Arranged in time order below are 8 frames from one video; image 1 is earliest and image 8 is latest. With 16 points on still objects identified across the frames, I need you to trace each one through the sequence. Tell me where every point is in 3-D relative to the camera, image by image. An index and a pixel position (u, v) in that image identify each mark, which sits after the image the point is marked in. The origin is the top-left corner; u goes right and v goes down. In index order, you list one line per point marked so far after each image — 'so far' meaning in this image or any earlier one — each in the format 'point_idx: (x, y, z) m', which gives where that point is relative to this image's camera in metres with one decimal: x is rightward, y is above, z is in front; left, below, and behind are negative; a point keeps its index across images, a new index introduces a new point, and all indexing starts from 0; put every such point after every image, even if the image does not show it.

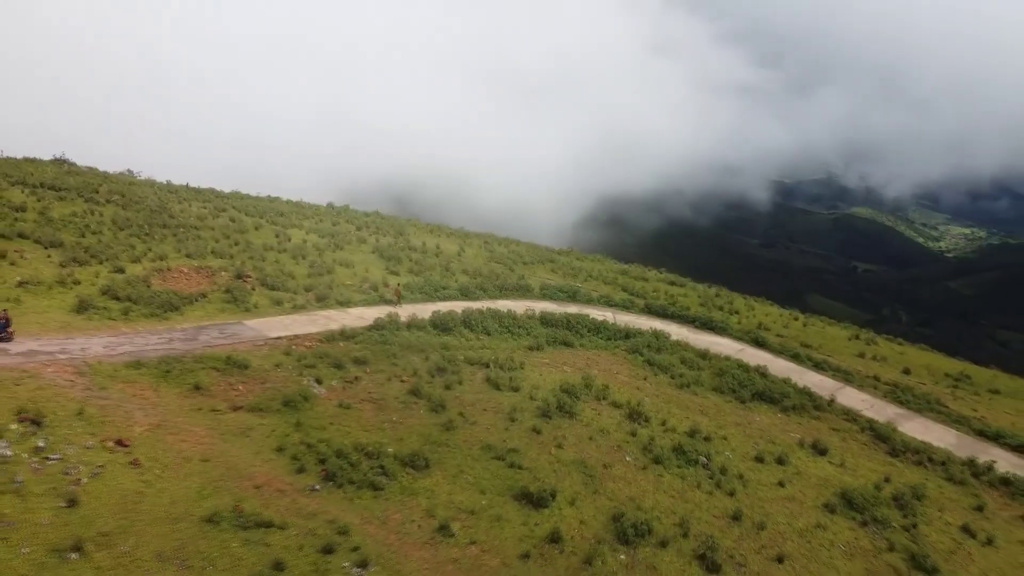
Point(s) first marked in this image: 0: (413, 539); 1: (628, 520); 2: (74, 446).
0: (-2.1, -5.4, +17.5) m
1: (+2.8, -5.6, +19.4) m
2: (-10.0, -3.6, +18.6) m
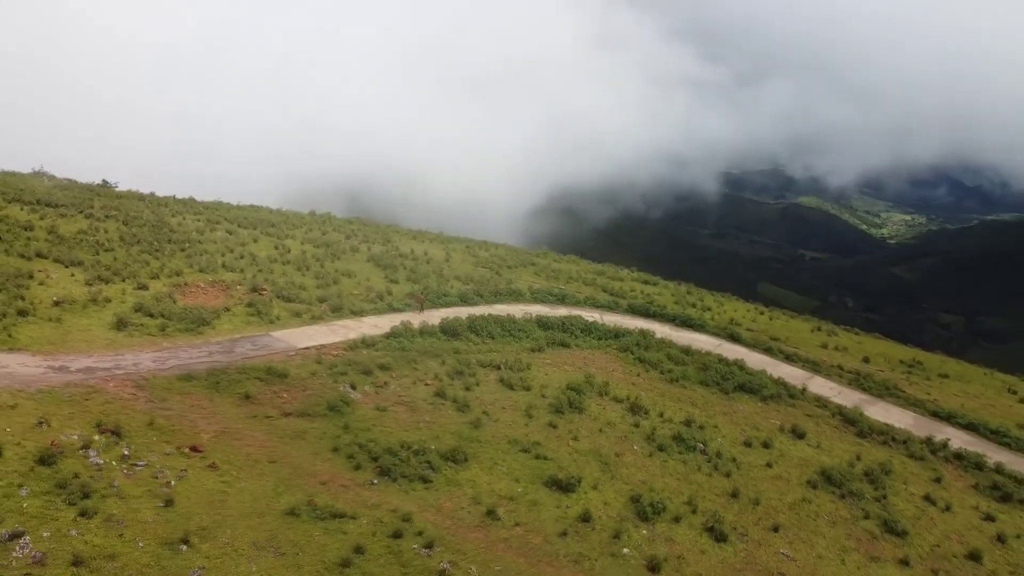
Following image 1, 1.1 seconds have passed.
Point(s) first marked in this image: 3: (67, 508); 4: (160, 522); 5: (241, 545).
0: (-1.1, -5.8, +20.1) m
1: (+3.7, -5.8, +22.3) m
2: (-9.1, -4.2, +20.8) m
3: (-9.9, -4.9, +18.0) m
4: (-7.9, -5.2, +18.1) m
5: (-5.9, -5.6, +17.8) m
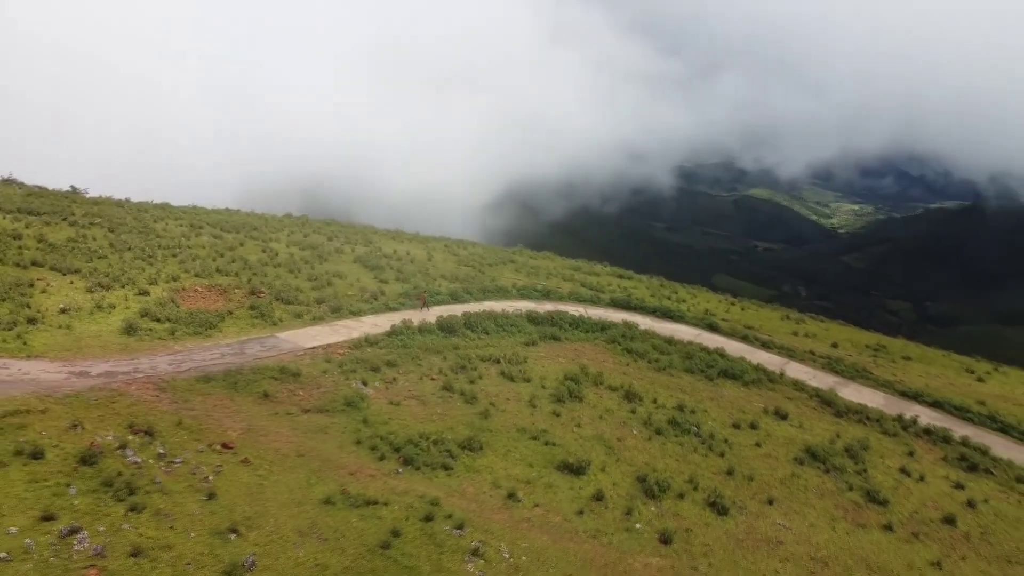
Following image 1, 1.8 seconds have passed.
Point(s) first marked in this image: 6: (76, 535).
0: (-0.5, -5.7, +21.5) m
1: (+4.1, -5.7, +23.9) m
2: (-8.6, -4.3, +21.7) m
3: (-9.2, -5.0, +18.9) m
4: (-7.2, -5.3, +19.2) m
5: (-5.3, -5.7, +19.0) m
6: (-9.5, -5.4, +17.7) m
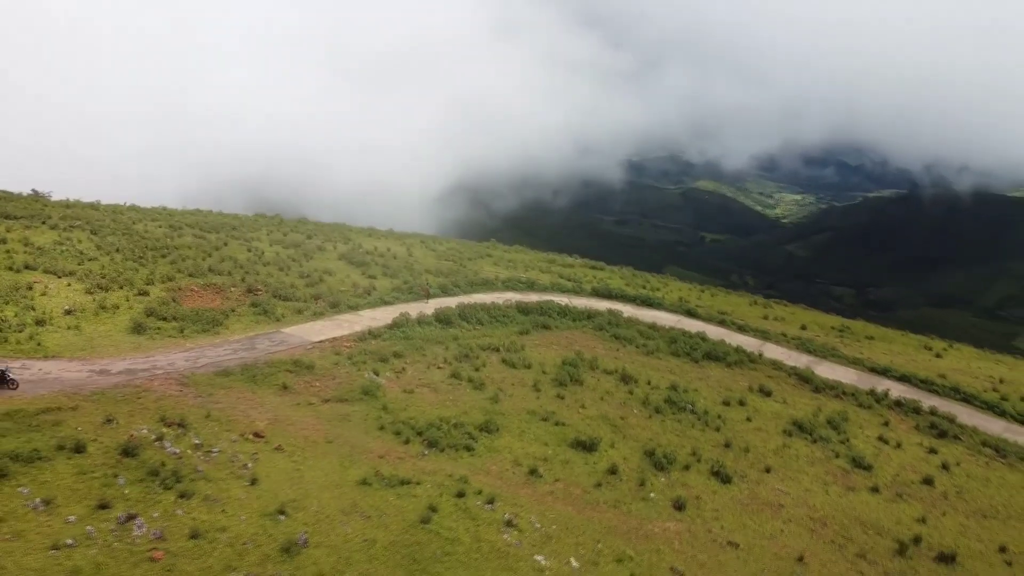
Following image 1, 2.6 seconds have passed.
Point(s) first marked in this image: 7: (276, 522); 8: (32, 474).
0: (+0.1, -5.4, +22.8) m
1: (+4.6, -5.2, +25.5) m
2: (-8.0, -4.2, +22.5) m
3: (-8.4, -4.9, +19.7) m
4: (-6.4, -5.2, +20.1) m
5: (-4.5, -5.5, +20.0) m
6: (-8.6, -5.3, +18.5) m
7: (-5.6, -5.5, +19.3) m
8: (-11.6, -4.5, +19.6) m
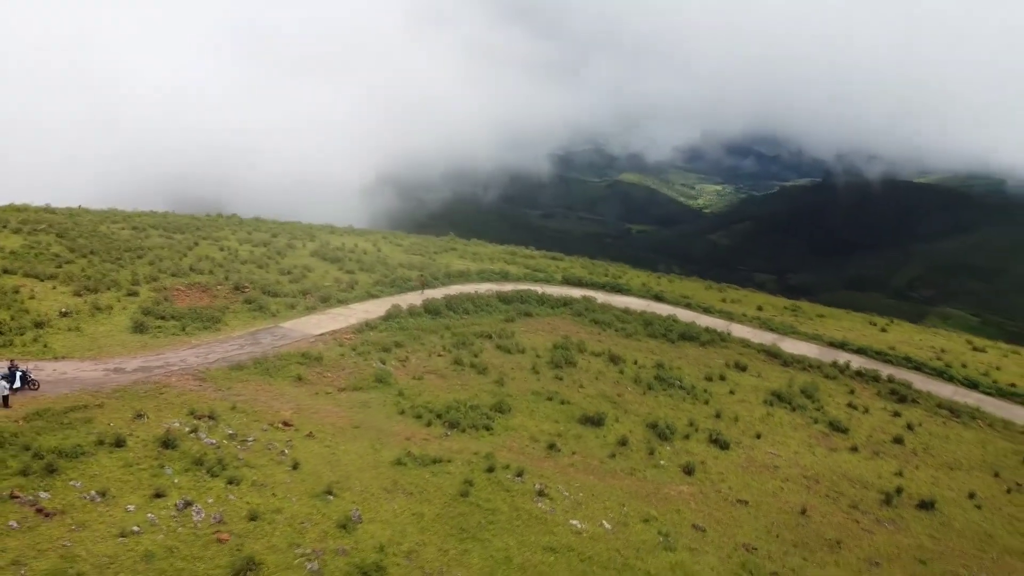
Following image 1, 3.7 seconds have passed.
0: (+0.7, -5.0, +24.2) m
1: (+5.0, -4.6, +27.3) m
2: (-7.4, -4.1, +23.2) m
3: (-7.5, -4.8, +20.4) m
4: (-5.5, -5.0, +20.9) m
5: (-3.5, -5.2, +21.0) m
6: (-7.6, -5.2, +19.2) m
7: (-4.6, -5.3, +20.2) m
8: (-10.7, -4.4, +20.0) m
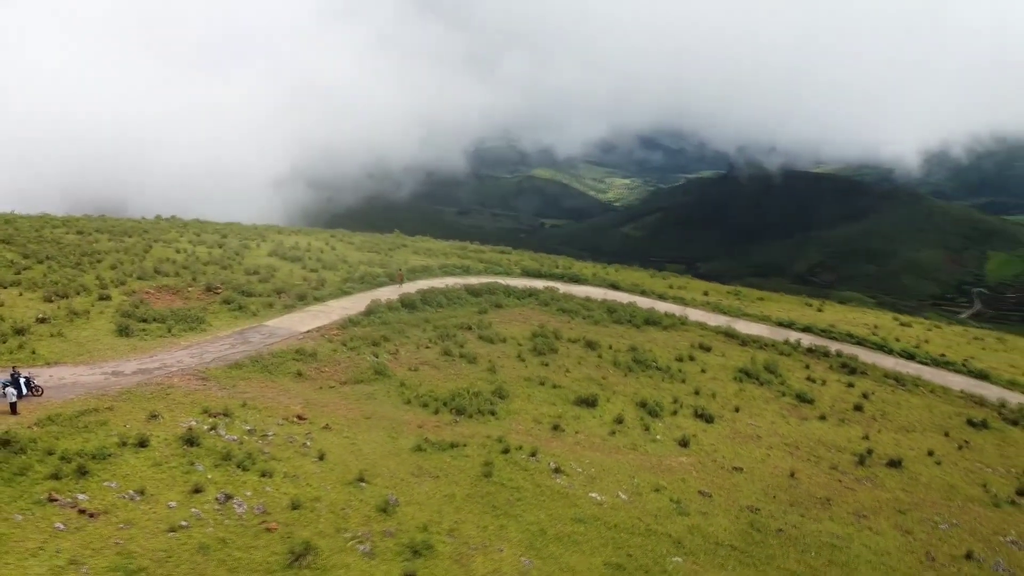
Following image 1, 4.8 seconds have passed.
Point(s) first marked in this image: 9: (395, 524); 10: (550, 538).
0: (+1.0, -4.6, +25.4) m
1: (+4.9, -4.1, +28.9) m
2: (-7.0, -4.0, +23.6) m
3: (-6.8, -4.7, +20.7) m
4: (-4.9, -4.8, +21.5) m
5: (-2.9, -5.0, +21.8) m
6: (-6.7, -5.1, +19.5) m
7: (-3.9, -5.1, +20.8) m
8: (-9.9, -4.5, +20.0) m
9: (-2.8, -5.7, +19.5) m
10: (+0.9, -6.1, +19.9) m
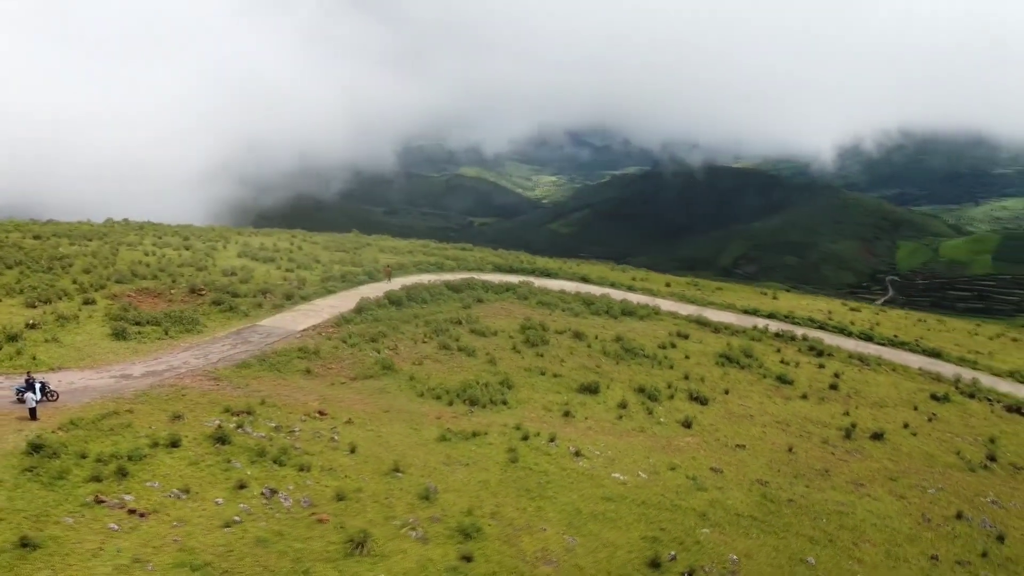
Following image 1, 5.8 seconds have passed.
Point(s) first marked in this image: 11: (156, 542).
0: (+1.4, -4.4, +26.3) m
1: (+5.0, -3.8, +30.1) m
2: (-6.4, -3.9, +23.8) m
3: (-5.9, -4.6, +21.0) m
4: (-4.1, -4.7, +21.9) m
5: (-2.1, -4.9, +22.3) m
6: (-5.7, -5.0, +19.8) m
7: (-3.0, -5.0, +21.3) m
8: (-9.0, -4.5, +20.0) m
9: (-1.8, -5.5, +20.1) m
10: (+1.9, -5.9, +20.8) m
11: (-7.6, -5.4, +17.4) m
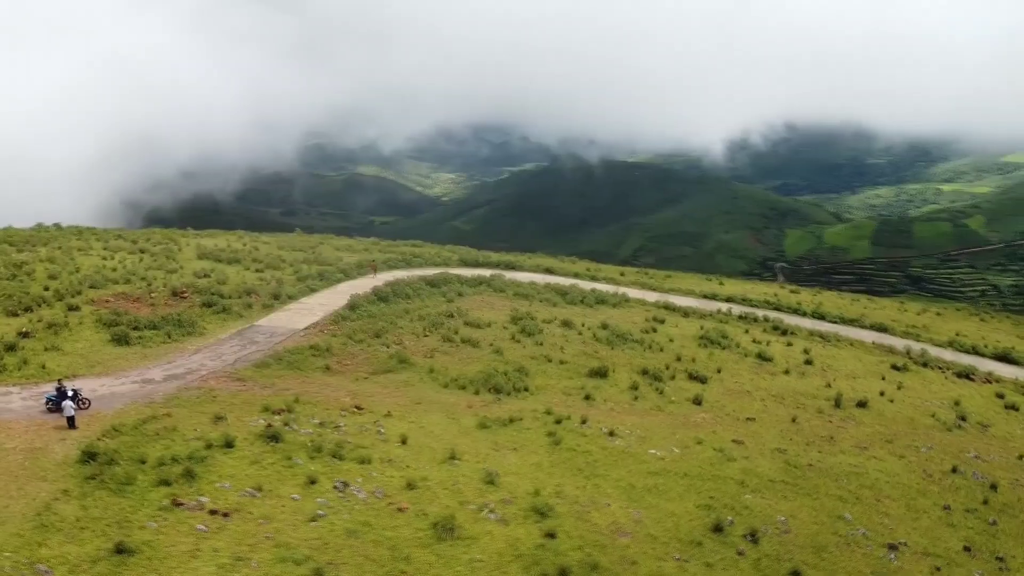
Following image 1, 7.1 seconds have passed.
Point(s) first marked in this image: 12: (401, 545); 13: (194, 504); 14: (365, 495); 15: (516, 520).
0: (+2.3, -4.0, +27.2) m
1: (+5.3, -3.2, +31.4) m
2: (-5.2, -3.8, +23.7) m
3: (-4.4, -4.5, +21.0) m
4: (-2.6, -4.5, +22.1) m
5: (-0.8, -4.6, +22.9) m
6: (-4.0, -4.9, +19.9) m
7: (-1.5, -4.7, +21.7) m
8: (-7.3, -4.4, +19.7) m
9: (-0.2, -5.2, +20.7) m
10: (+3.5, -5.4, +21.8) m
11: (-5.6, -5.4, +17.2) m
12: (-2.5, -5.6, +17.8) m
13: (-7.1, -4.8, +18.2) m
14: (-3.6, -5.0, +19.6) m
15: (+0.1, -5.6, +19.4) m
